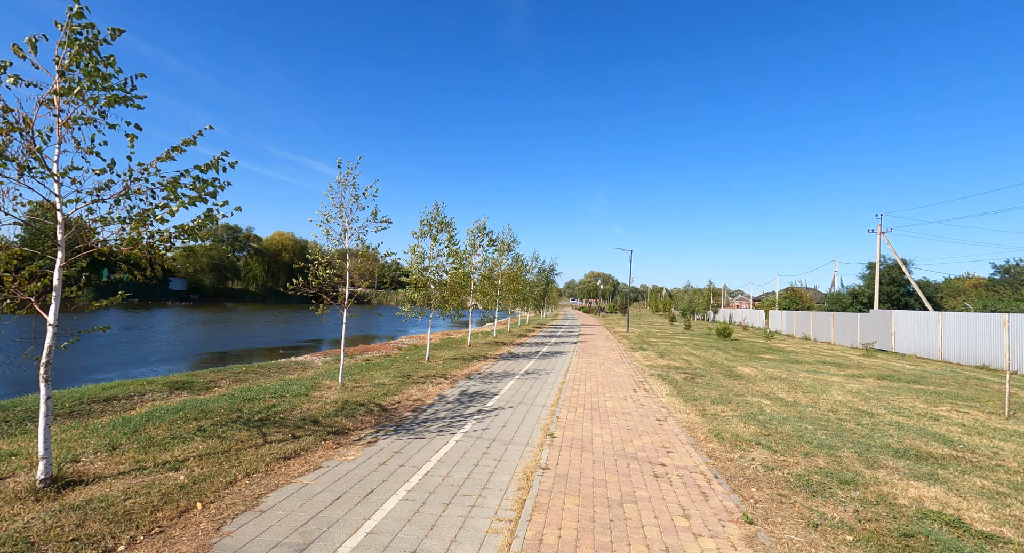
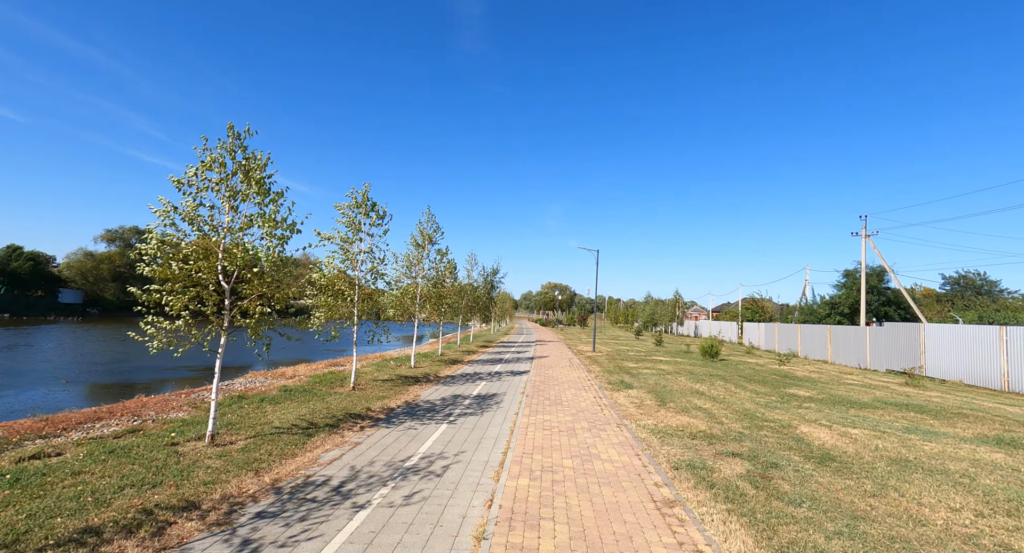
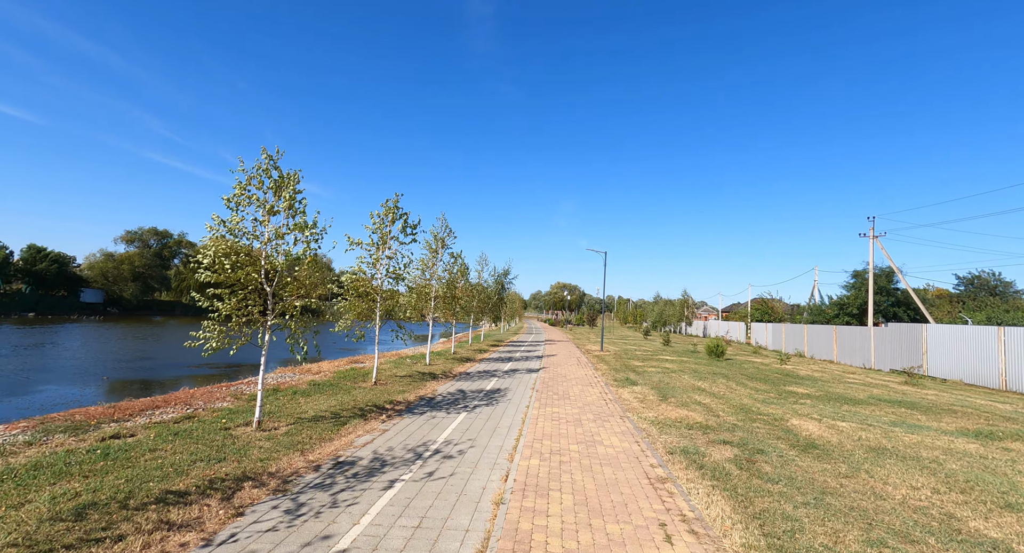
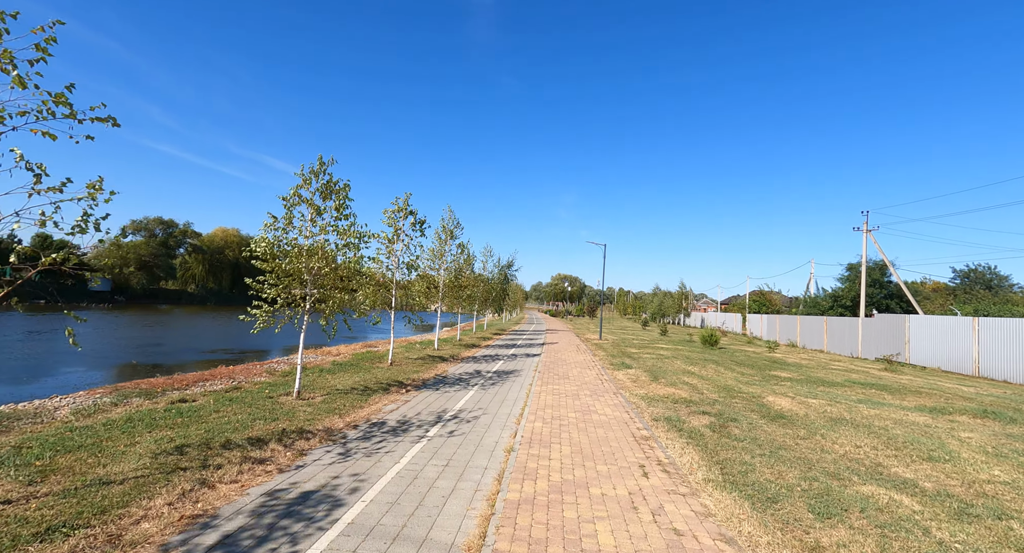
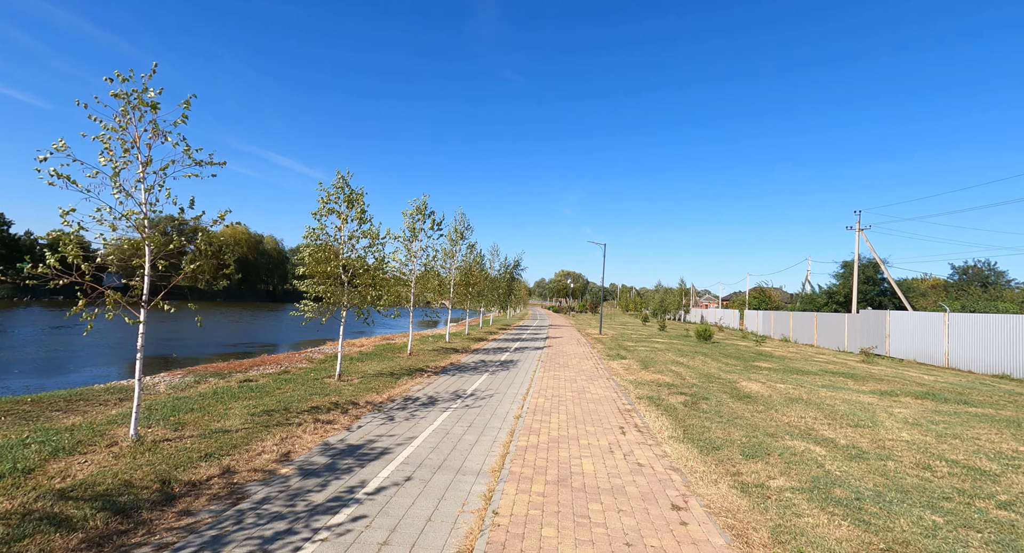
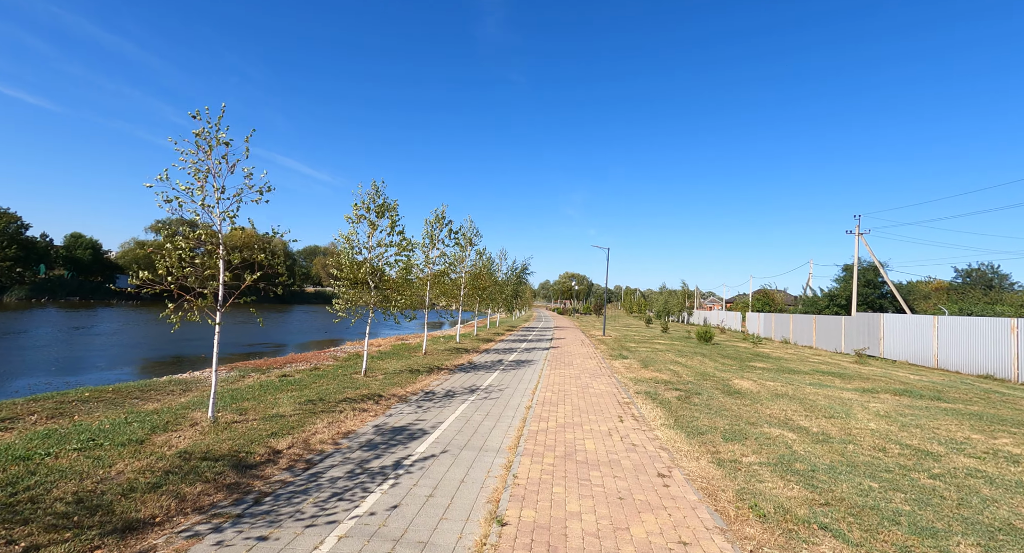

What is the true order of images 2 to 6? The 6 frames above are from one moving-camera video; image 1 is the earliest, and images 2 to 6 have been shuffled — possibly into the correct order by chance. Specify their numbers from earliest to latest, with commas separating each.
6, 5, 4, 3, 2
